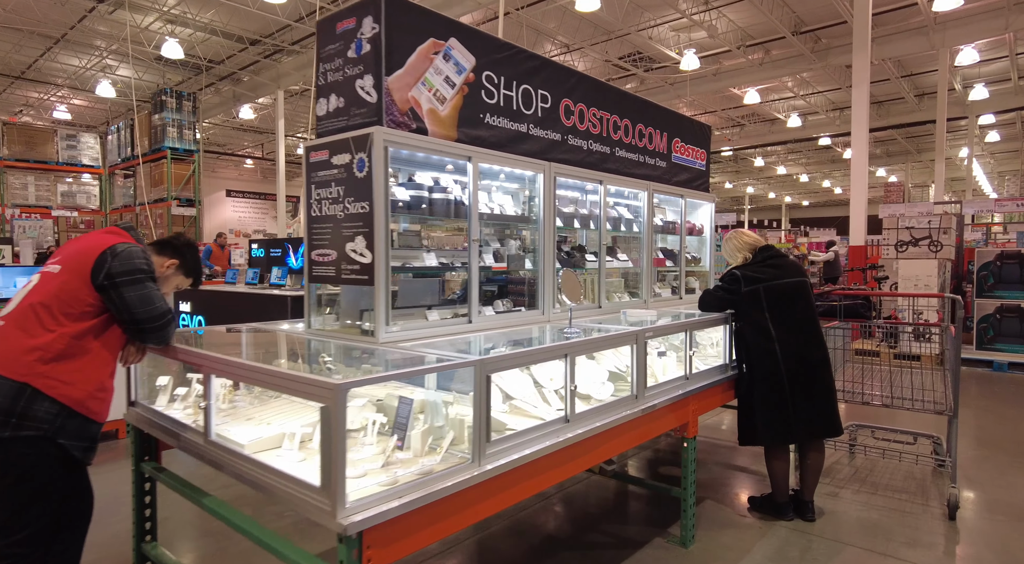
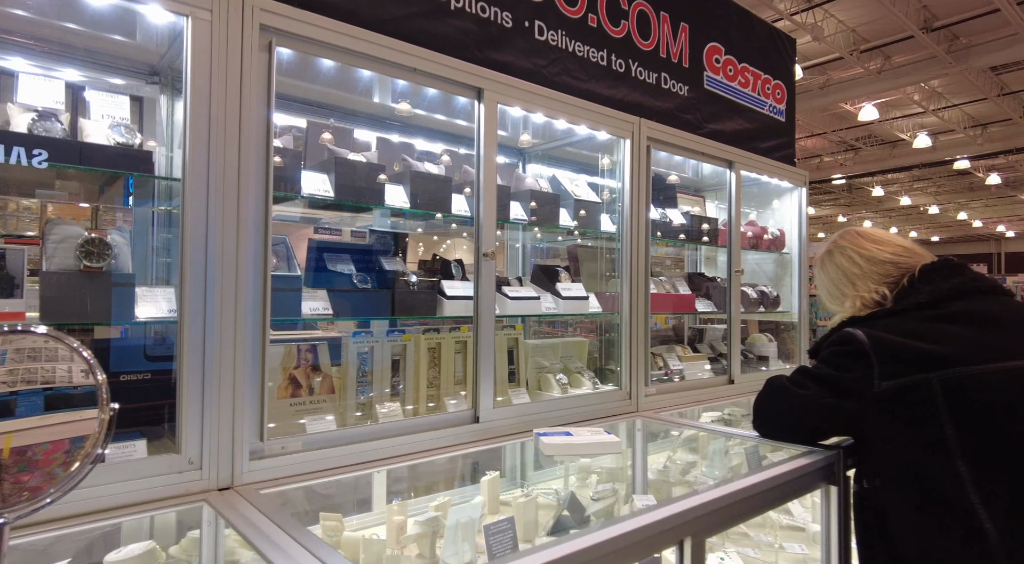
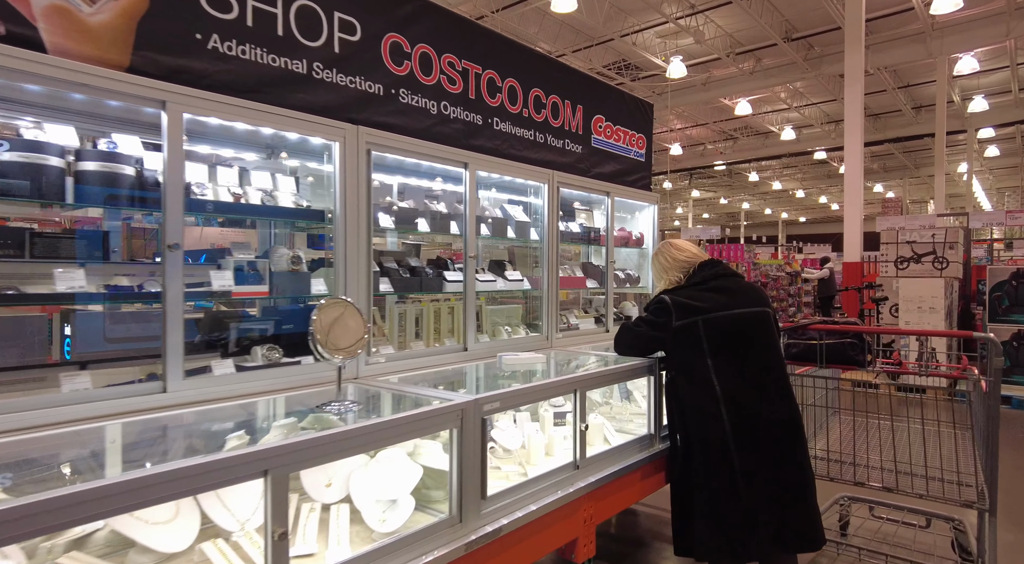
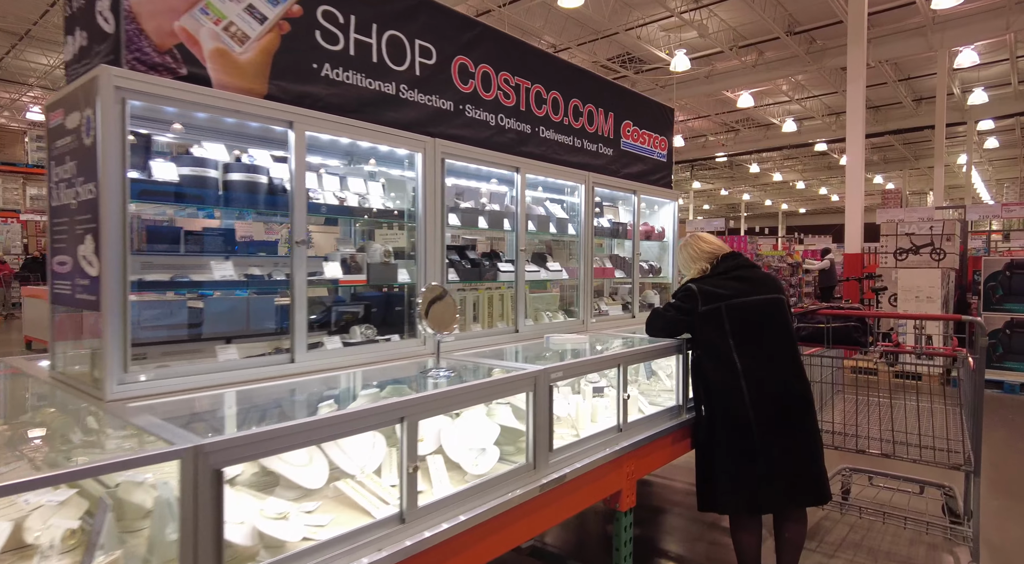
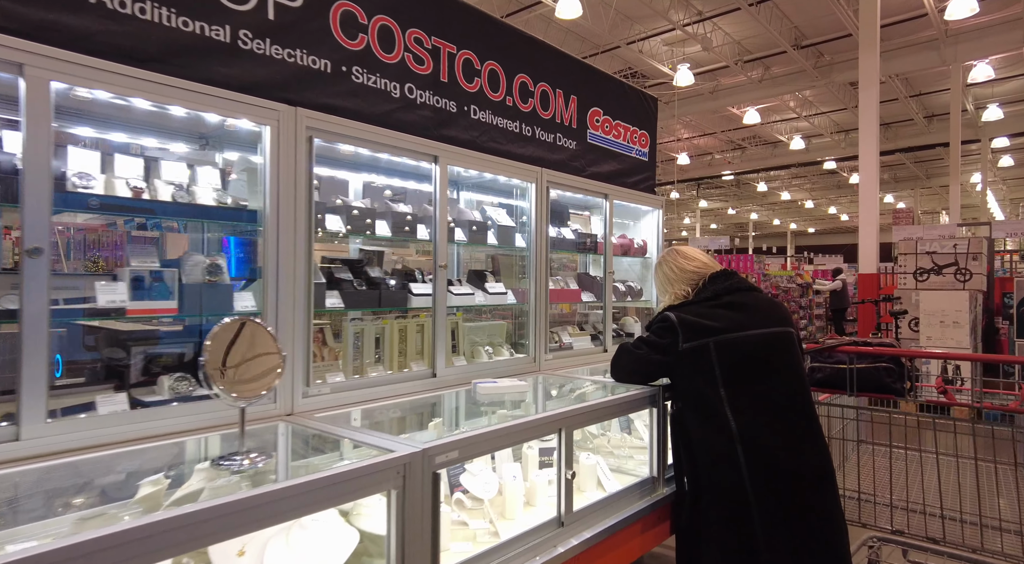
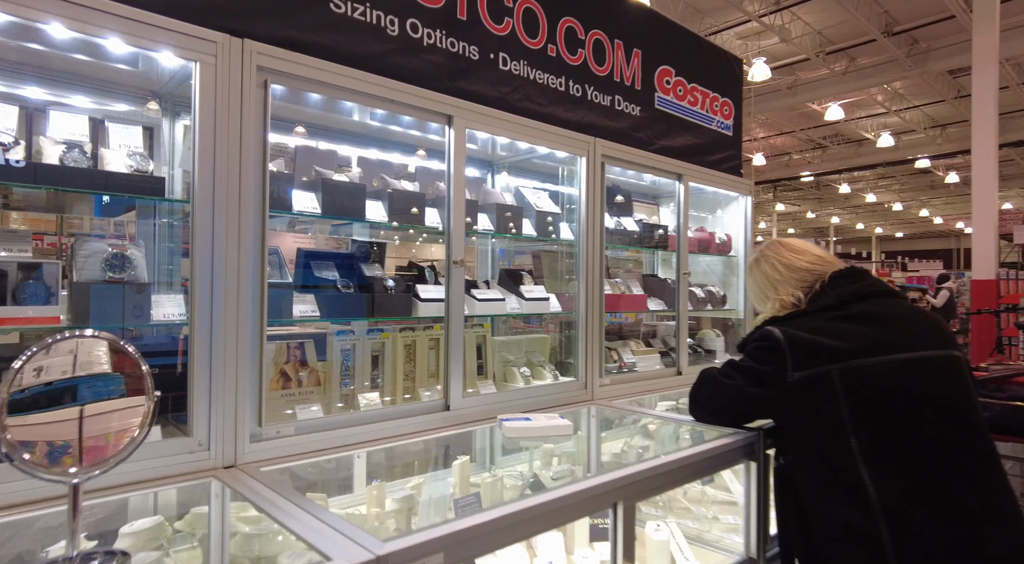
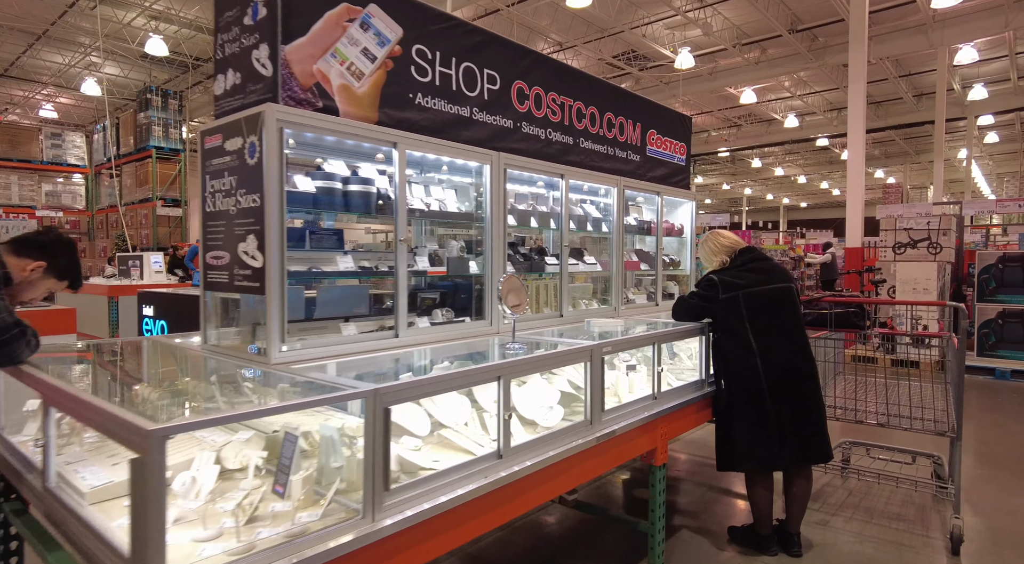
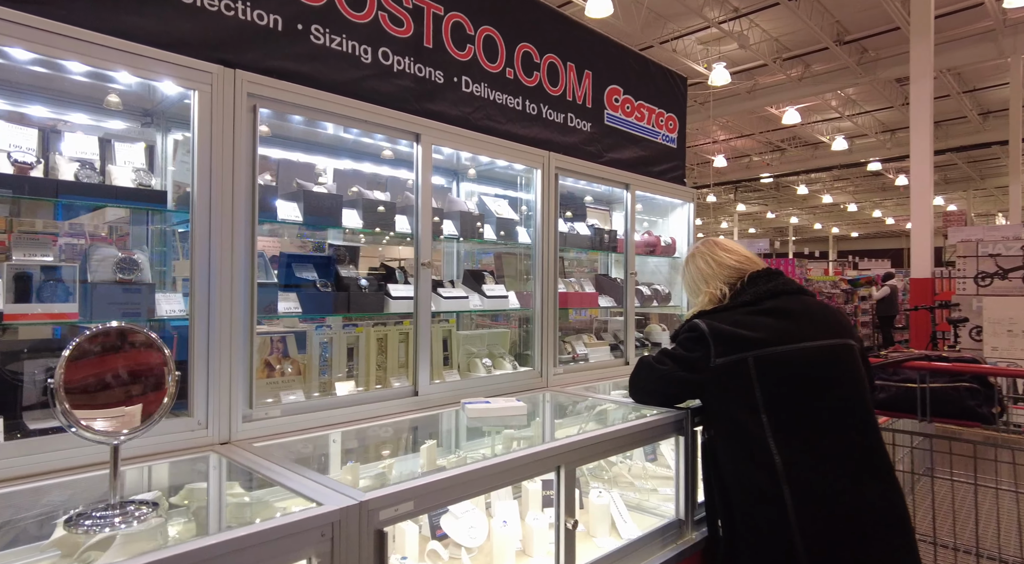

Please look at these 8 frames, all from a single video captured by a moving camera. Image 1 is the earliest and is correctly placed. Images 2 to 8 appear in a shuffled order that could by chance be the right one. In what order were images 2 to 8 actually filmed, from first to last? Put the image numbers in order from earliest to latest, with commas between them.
7, 4, 3, 5, 8, 6, 2
